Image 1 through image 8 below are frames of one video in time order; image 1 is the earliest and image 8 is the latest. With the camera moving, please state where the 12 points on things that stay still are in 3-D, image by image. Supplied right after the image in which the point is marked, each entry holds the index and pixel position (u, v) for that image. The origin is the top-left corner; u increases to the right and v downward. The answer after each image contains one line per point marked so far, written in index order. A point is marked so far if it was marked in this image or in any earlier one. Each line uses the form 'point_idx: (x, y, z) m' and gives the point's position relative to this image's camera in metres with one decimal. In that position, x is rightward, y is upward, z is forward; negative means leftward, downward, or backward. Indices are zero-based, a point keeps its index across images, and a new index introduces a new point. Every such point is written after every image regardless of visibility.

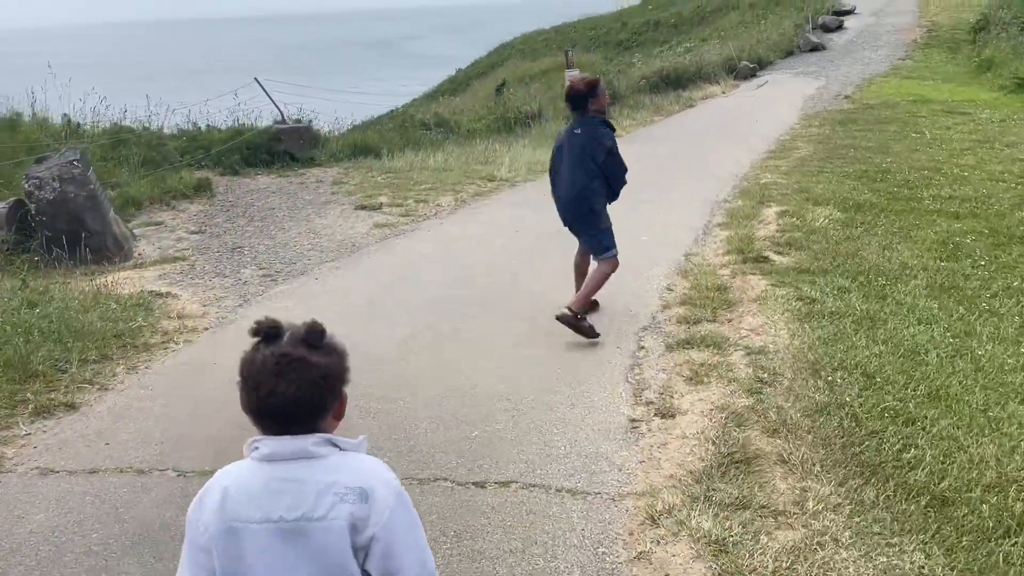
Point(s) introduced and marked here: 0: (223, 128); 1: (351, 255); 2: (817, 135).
0: (-5.1, +2.8, +14.6) m
1: (-1.5, +0.3, +7.9) m
2: (+5.5, +2.8, +15.0) m
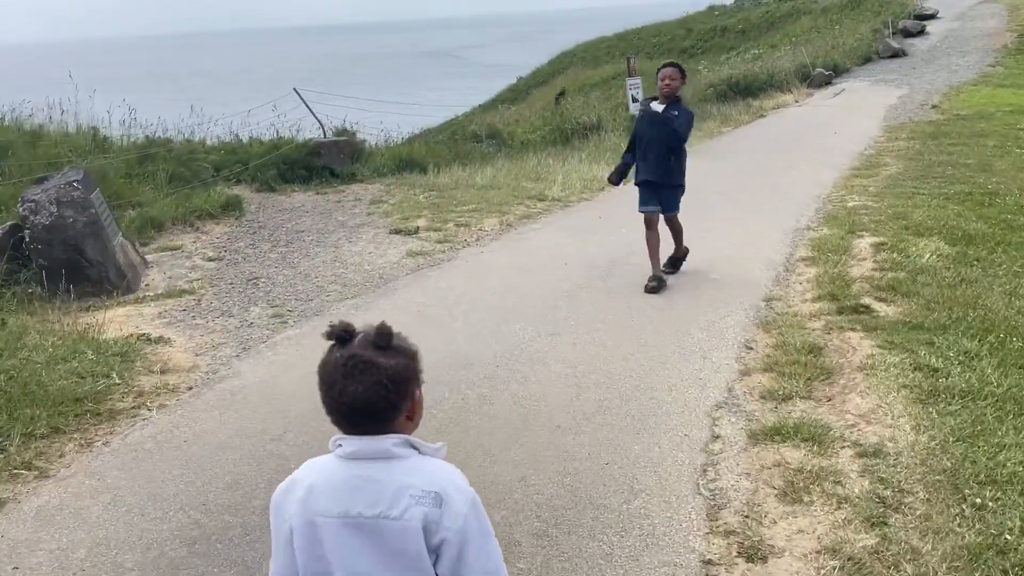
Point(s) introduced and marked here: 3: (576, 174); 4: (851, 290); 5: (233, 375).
0: (-4.2, +2.5, +13.9) m
1: (-1.1, 0.0, +7.0) m
2: (+6.4, +2.3, +13.6) m
3: (+0.9, +1.7, +12.4) m
4: (+2.5, 0.0, +6.0) m
5: (-1.7, -0.5, +5.1) m
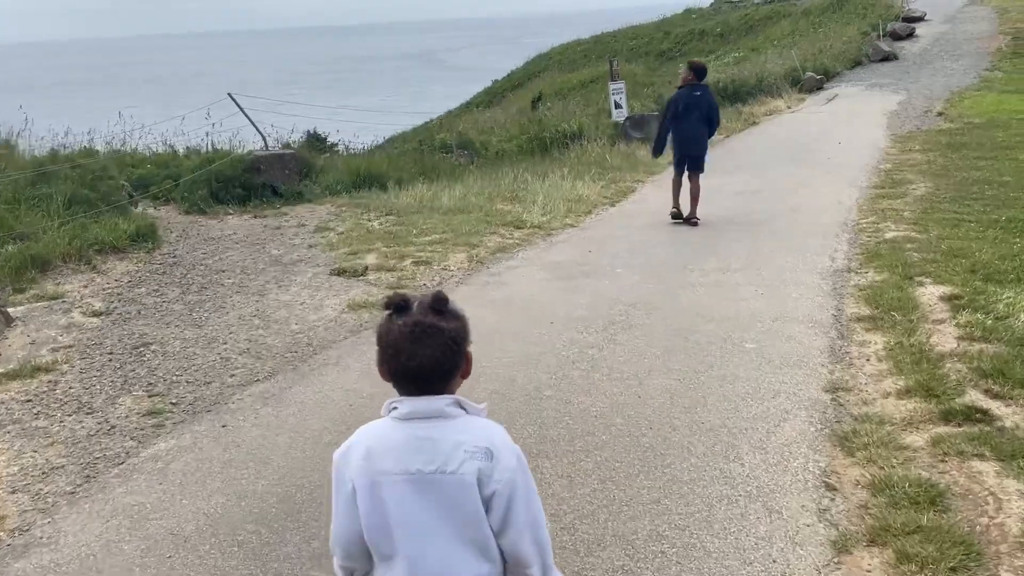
0: (-4.6, +2.0, +12.1) m
1: (-1.3, -0.5, +5.2) m
2: (+6.0, +1.8, +12.1) m
3: (+0.6, +1.2, +10.7) m
4: (+2.3, -0.5, +4.4) m
5: (-1.8, -1.0, +3.3) m
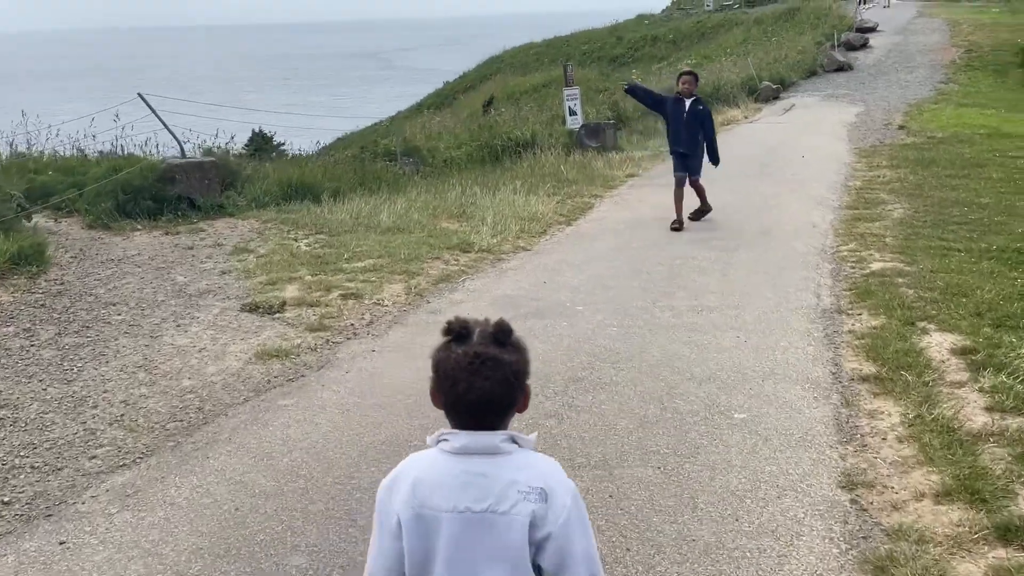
0: (-5.3, +1.7, +10.8) m
1: (-1.6, -0.7, +4.2) m
2: (+5.3, +1.5, +11.4) m
3: (0.0, +0.9, +9.8) m
4: (+2.0, -0.8, +3.5) m
5: (-2.0, -1.3, +2.2) m
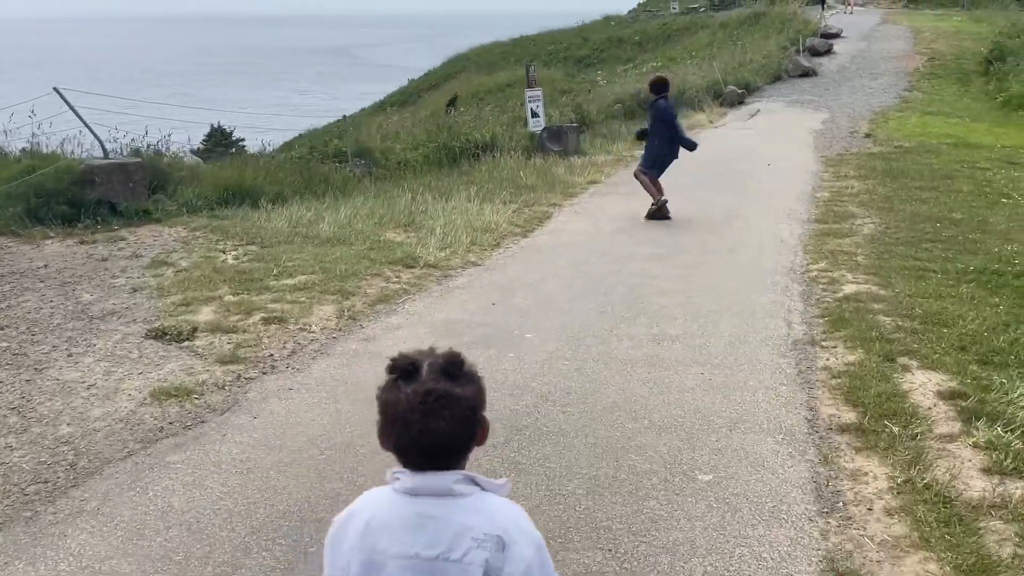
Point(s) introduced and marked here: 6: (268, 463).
0: (-5.8, +1.6, +9.9) m
1: (-2.0, -0.9, +3.5) m
2: (+4.7, +1.3, +11.0) m
3: (-0.6, +0.8, +9.1) m
4: (+1.7, -1.0, +3.0) m
5: (-2.3, -1.4, +1.5) m
6: (-1.1, -0.8, +3.8) m
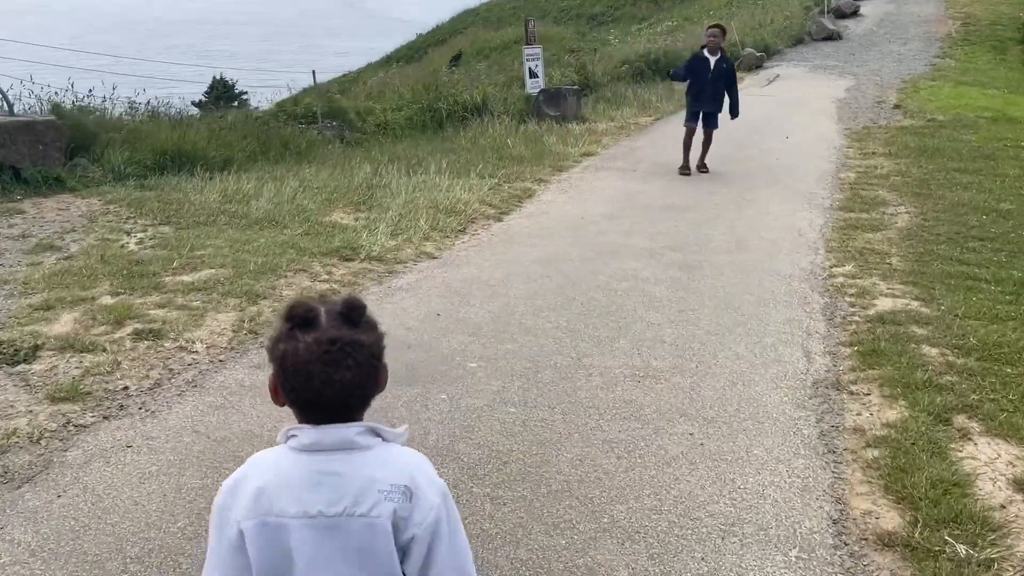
0: (-6.0, +1.9, +8.7) m
1: (-2.3, -1.0, +2.3) m
2: (+4.5, +1.3, +9.7) m
3: (-0.8, +0.9, +7.8) m
4: (+1.4, -1.2, +1.8) m
5: (-2.7, -1.6, +0.4) m
6: (-1.5, -0.9, +2.6) m
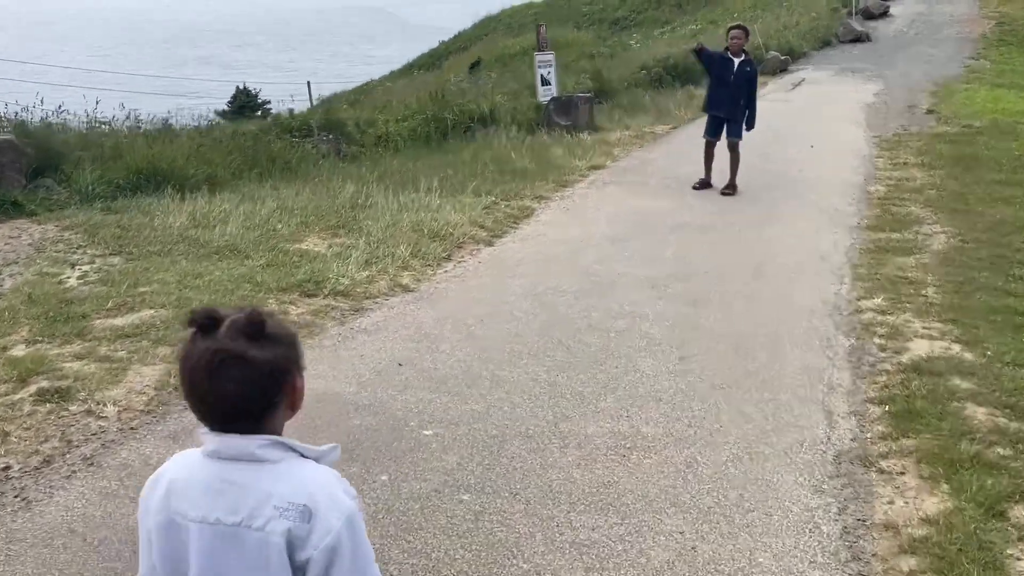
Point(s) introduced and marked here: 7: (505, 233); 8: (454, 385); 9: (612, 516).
0: (-6.1, +1.6, +8.2) m
1: (-2.5, -1.3, +1.7) m
2: (+4.5, +1.1, +8.8) m
3: (-0.9, +0.6, +7.2) m
4: (+1.1, -1.4, +1.1) m
5: (-2.9, -1.9, -0.2) m
6: (-1.7, -1.2, +1.9) m
7: (-0.1, +0.5, +7.3) m
8: (-0.3, -0.5, +4.2) m
9: (+0.4, -0.8, +3.1) m
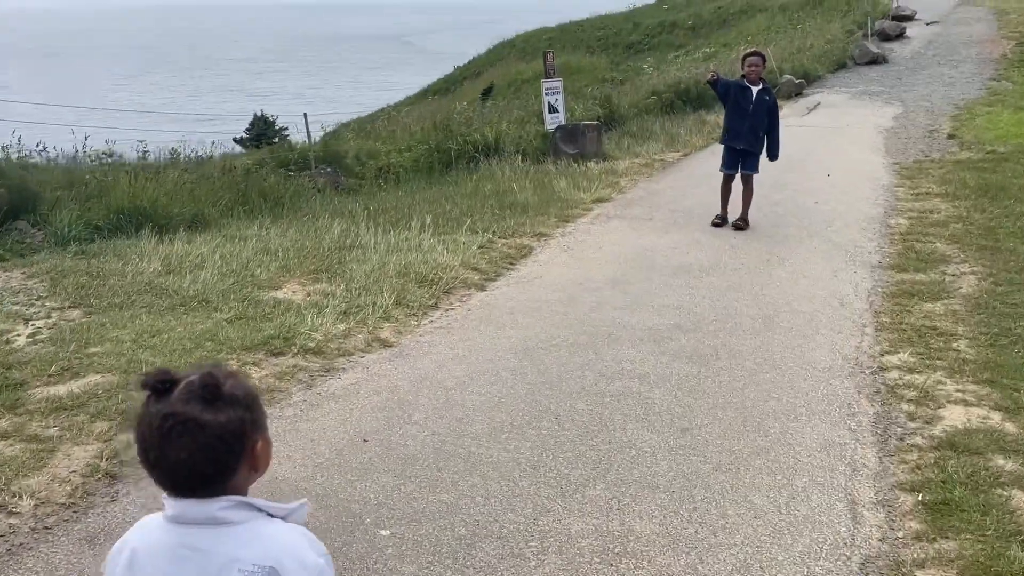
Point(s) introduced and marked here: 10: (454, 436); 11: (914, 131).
0: (-6.1, +1.1, +7.9) m
1: (-2.7, -1.5, +1.2) m
2: (+4.4, +0.7, +8.3) m
3: (-0.9, +0.2, +6.7) m
4: (+1.0, -1.6, +0.5) m
5: (-3.1, -2.1, -0.7) m
6: (-1.8, -1.4, +1.5) m
7: (-0.1, +0.1, +6.8) m
8: (-0.4, -0.8, +3.7) m
9: (+0.3, -1.1, +2.6) m
10: (-0.3, -0.7, +3.9) m
11: (+7.0, +2.7, +14.5) m
